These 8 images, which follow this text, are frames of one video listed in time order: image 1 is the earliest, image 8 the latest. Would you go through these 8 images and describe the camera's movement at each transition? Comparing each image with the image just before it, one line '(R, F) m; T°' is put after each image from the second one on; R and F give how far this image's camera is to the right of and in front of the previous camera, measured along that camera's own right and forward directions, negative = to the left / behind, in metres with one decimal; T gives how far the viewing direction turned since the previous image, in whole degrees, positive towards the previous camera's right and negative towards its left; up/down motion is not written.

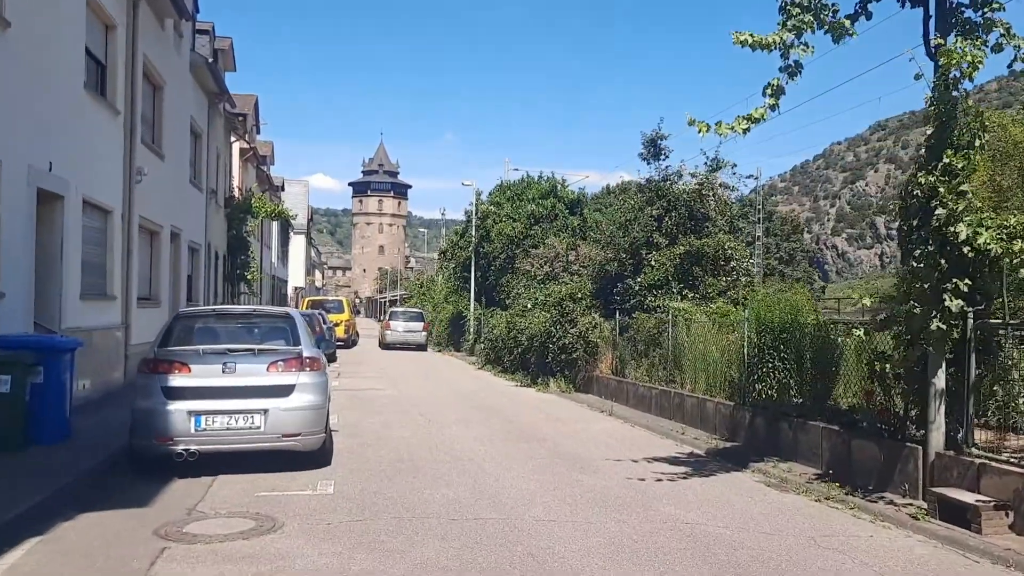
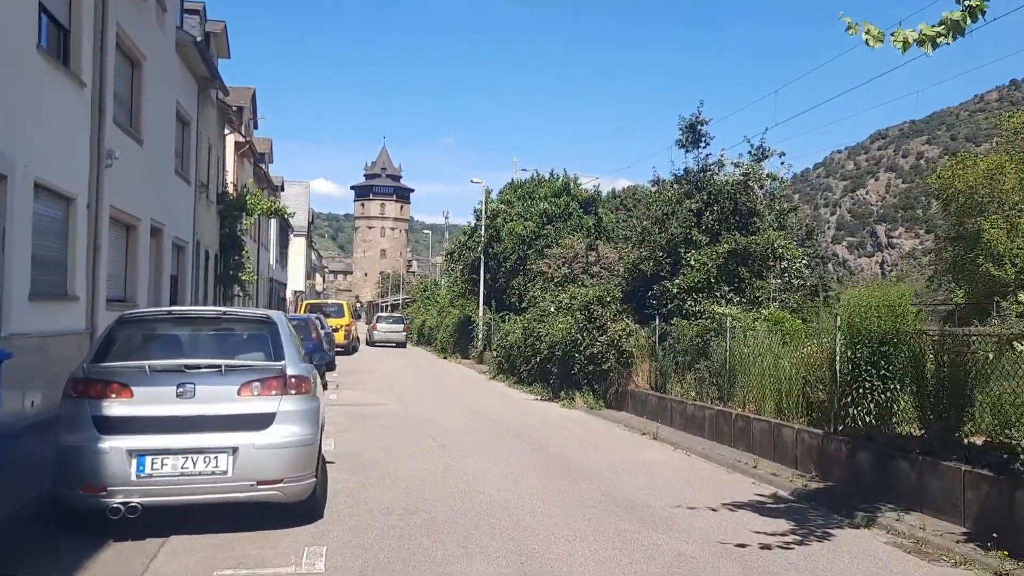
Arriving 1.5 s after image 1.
(-0.4, +2.2) m; 0°
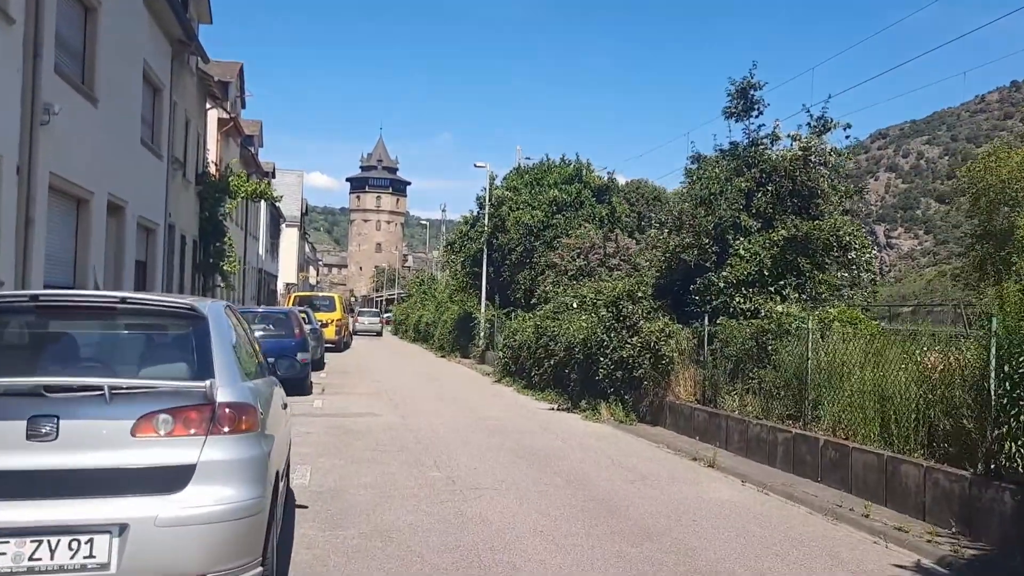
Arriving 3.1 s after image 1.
(-0.4, +2.5) m; 0°
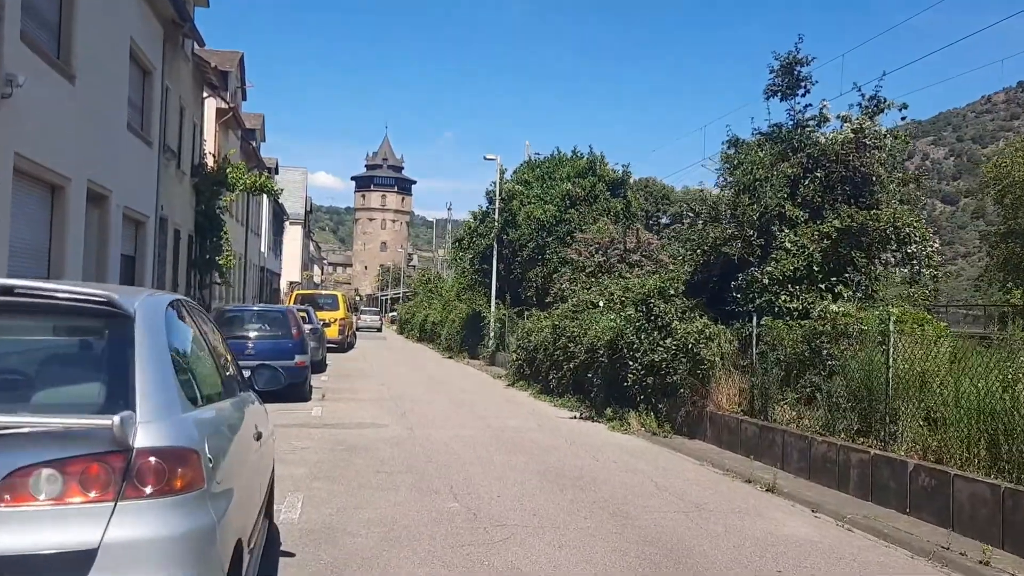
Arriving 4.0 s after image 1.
(-0.3, +1.4) m; 0°
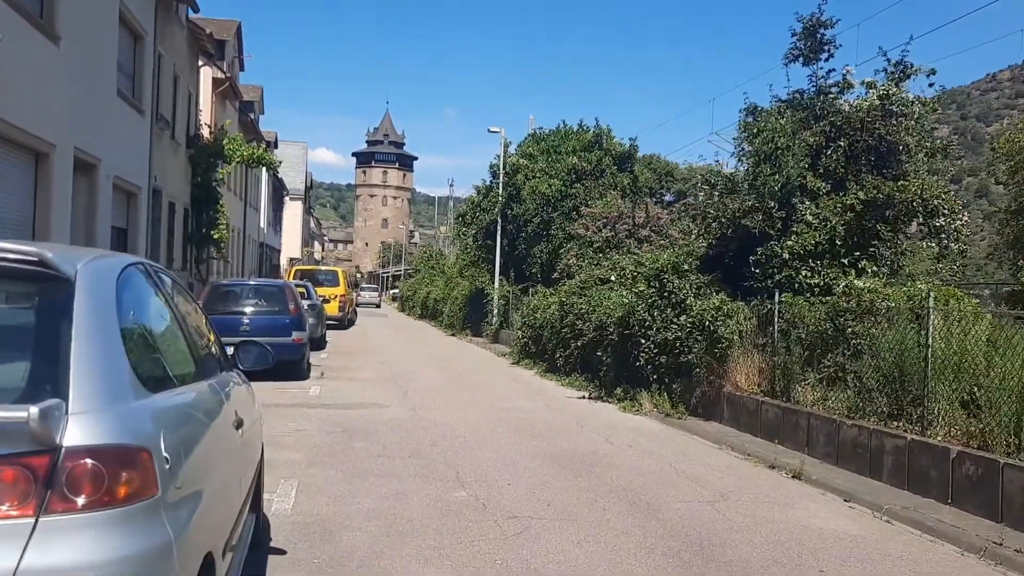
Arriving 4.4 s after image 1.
(-0.1, +0.6) m; 0°
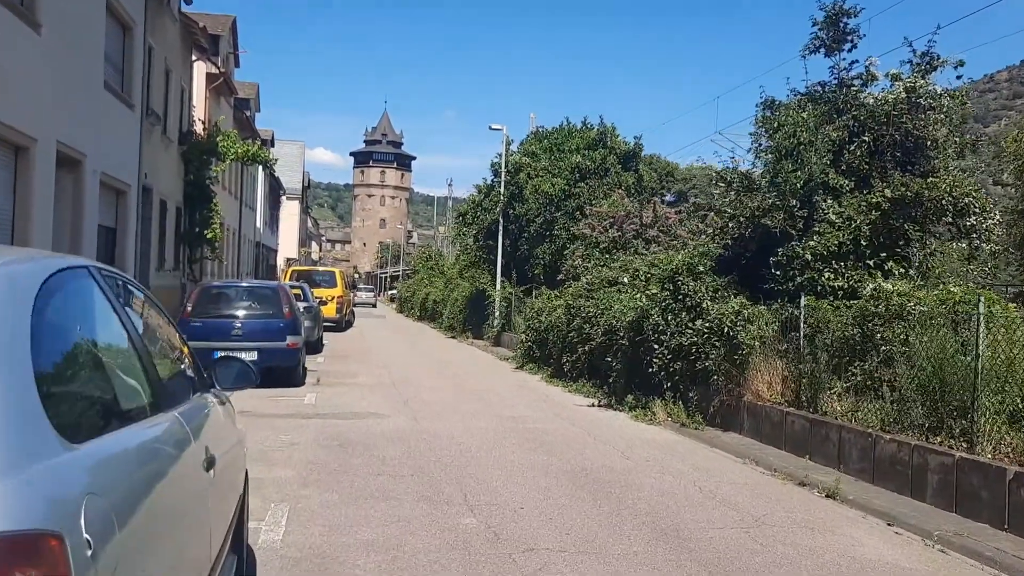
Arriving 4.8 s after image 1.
(-0.1, +0.7) m; 0°
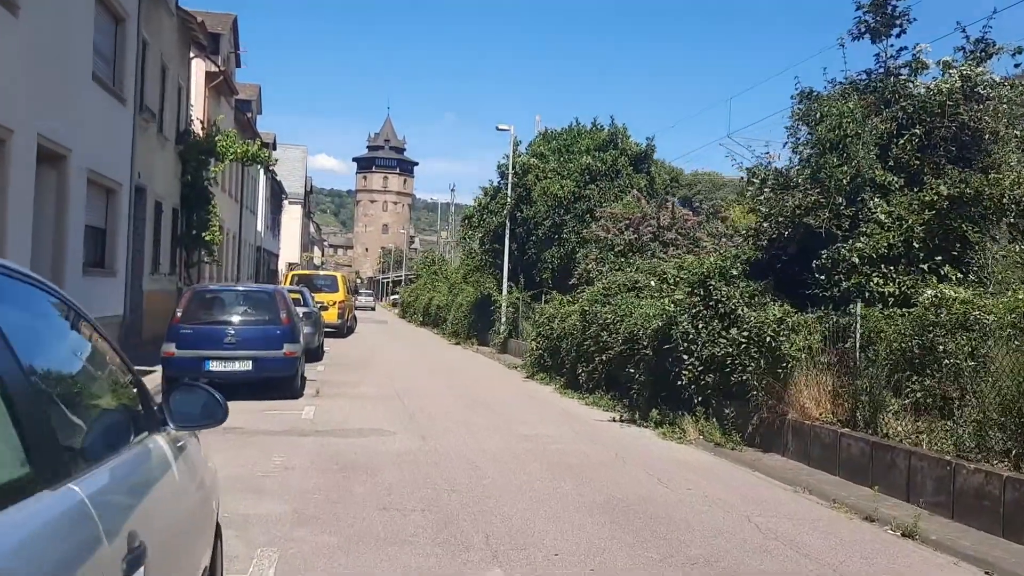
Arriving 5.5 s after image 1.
(-0.2, +1.0) m; 0°
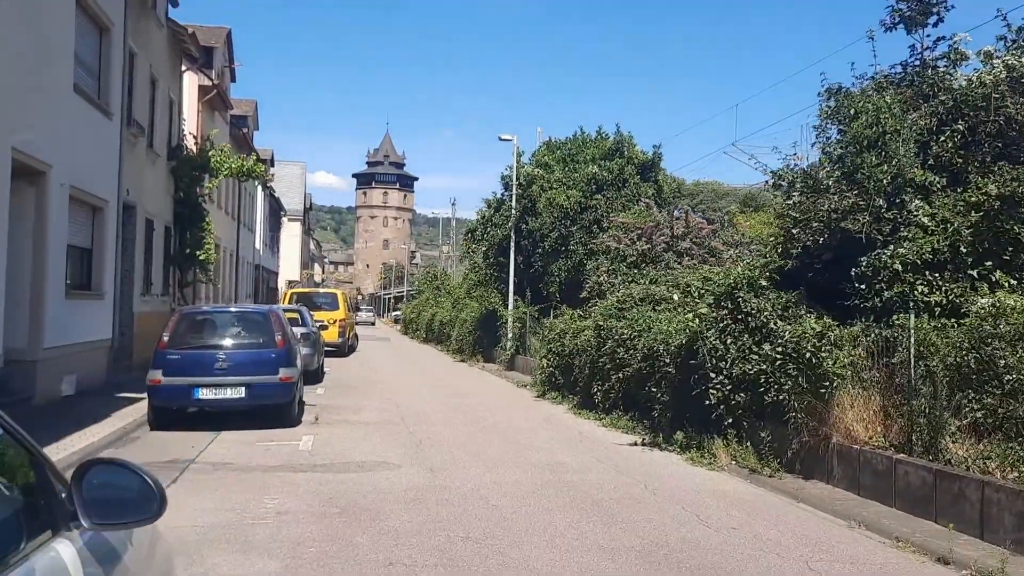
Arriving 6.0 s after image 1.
(-0.1, +0.8) m; 0°
